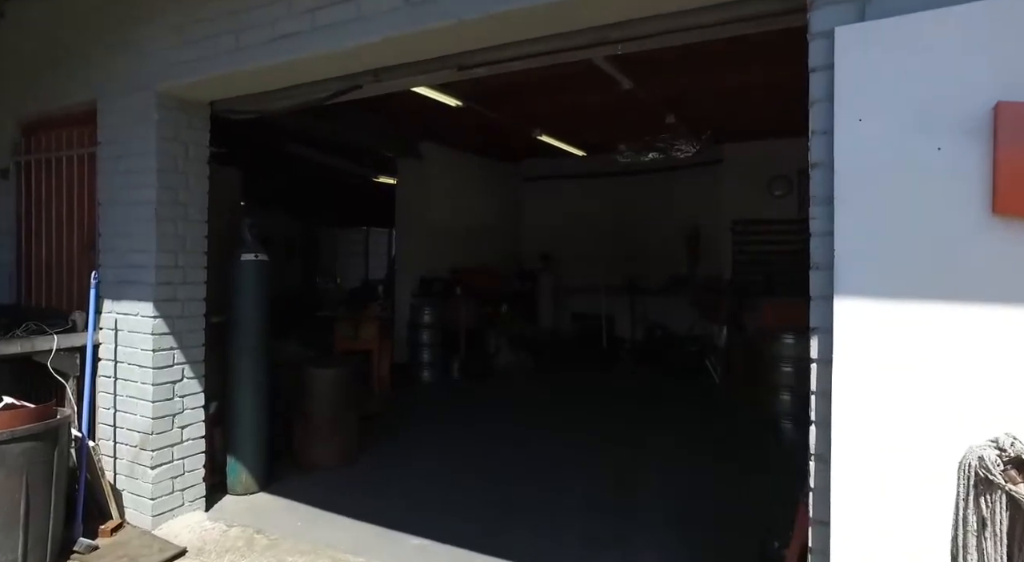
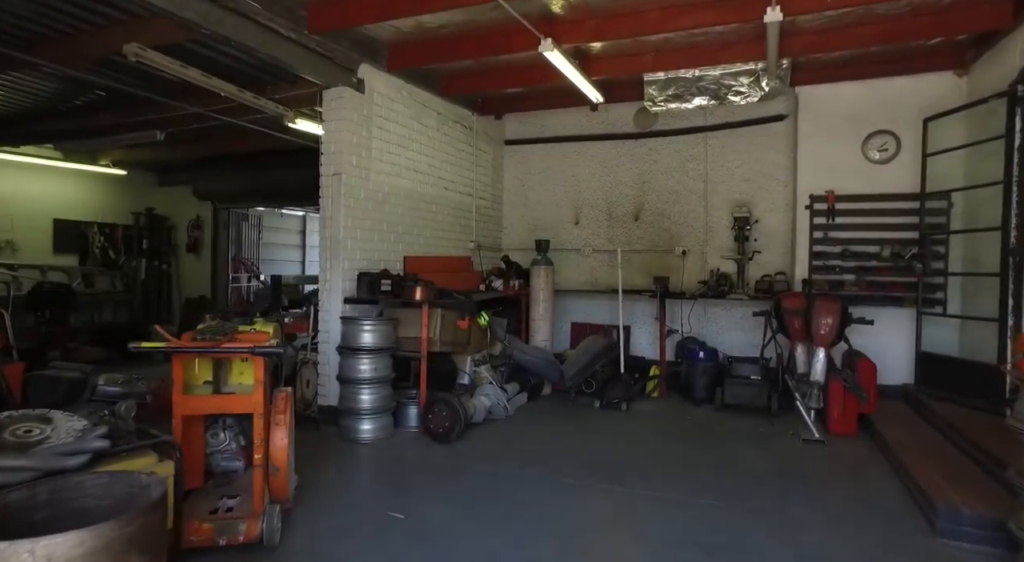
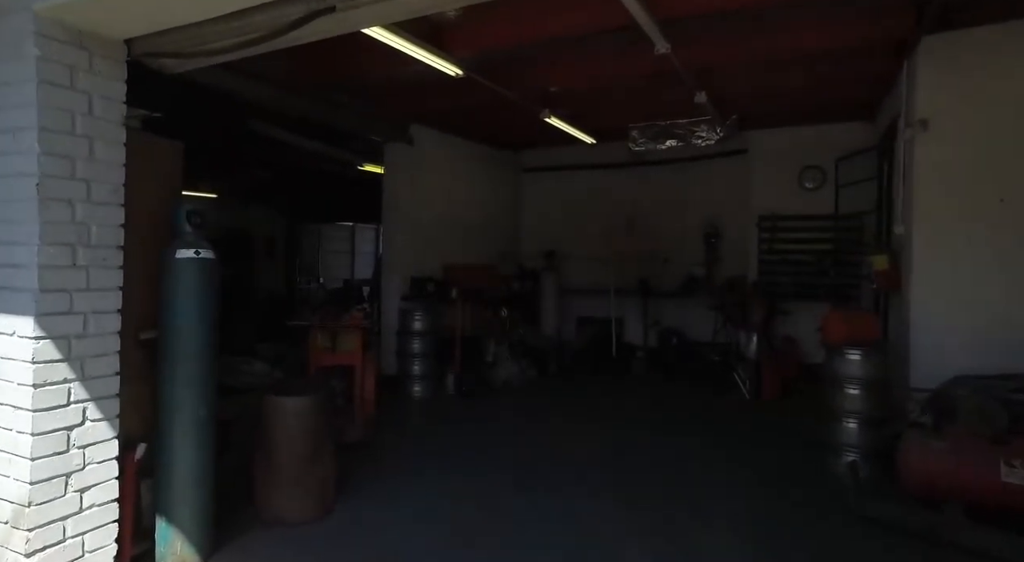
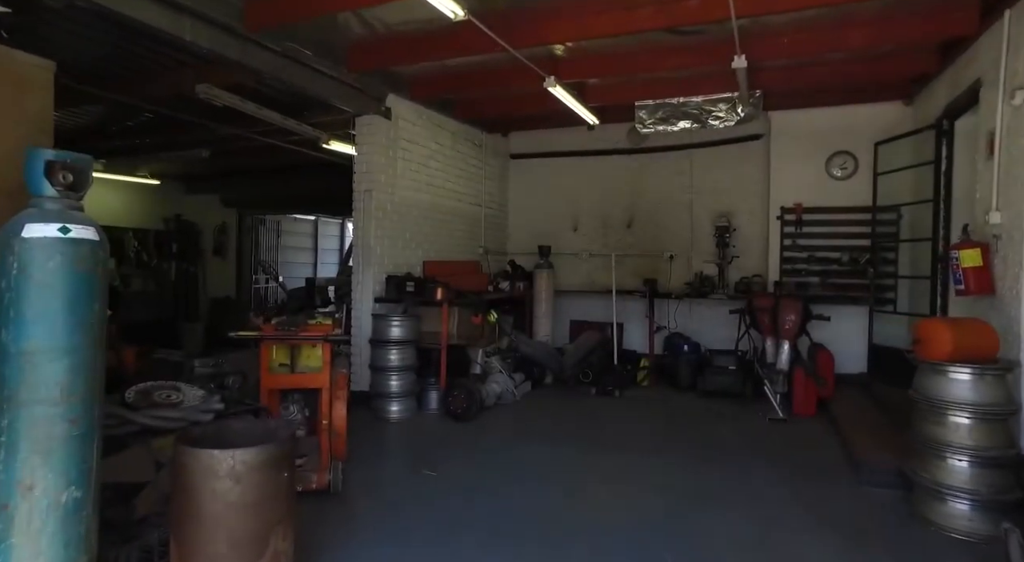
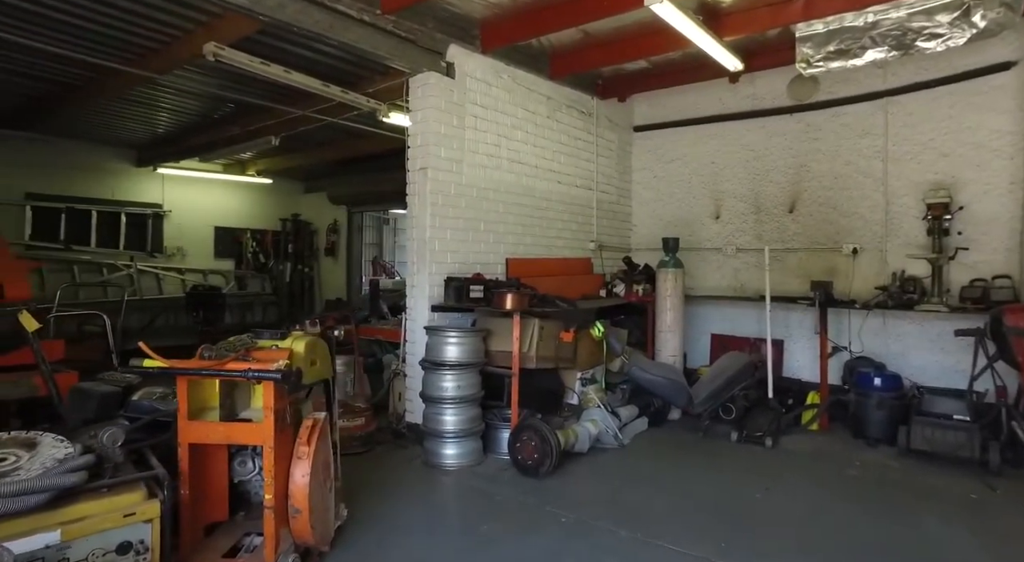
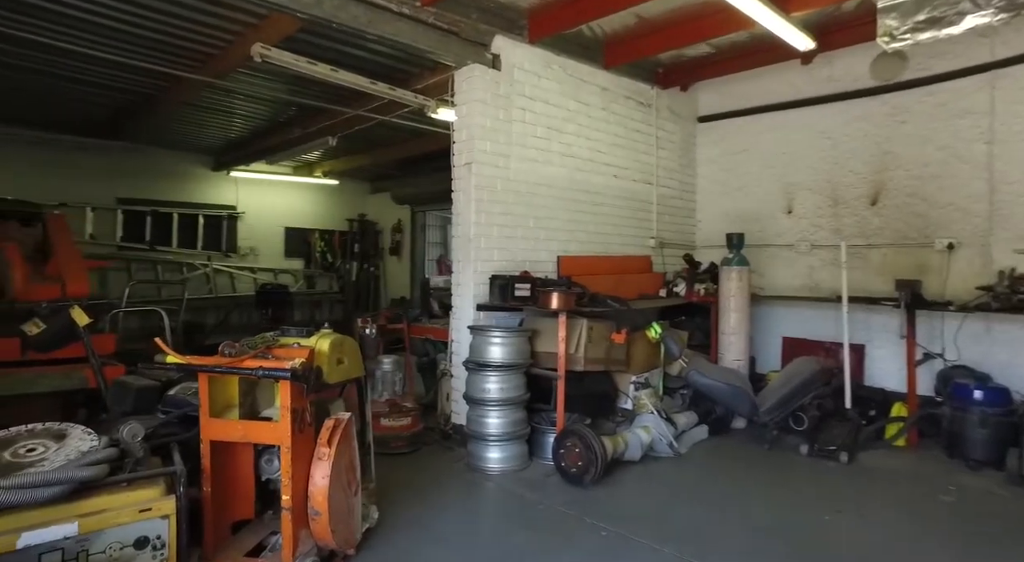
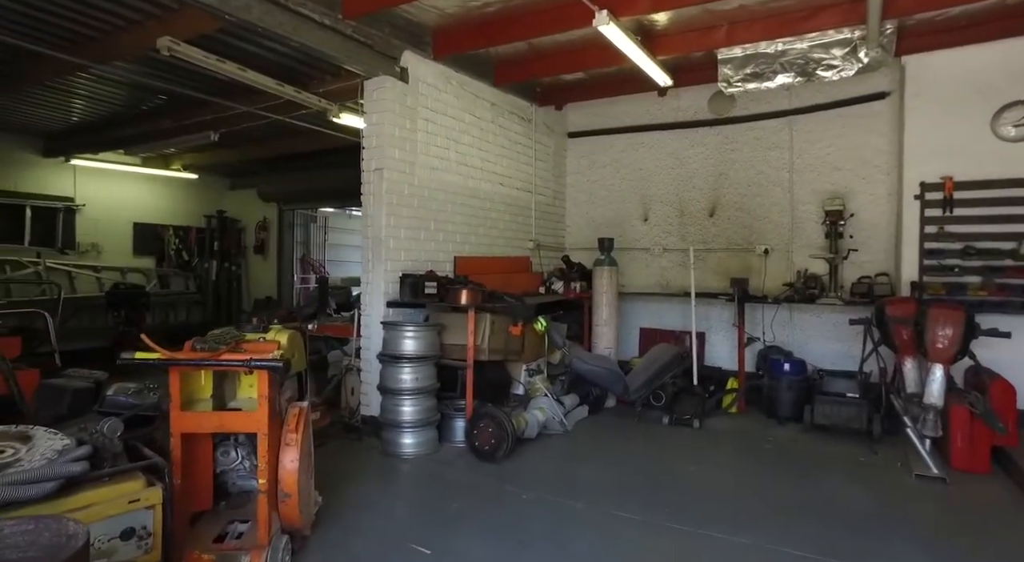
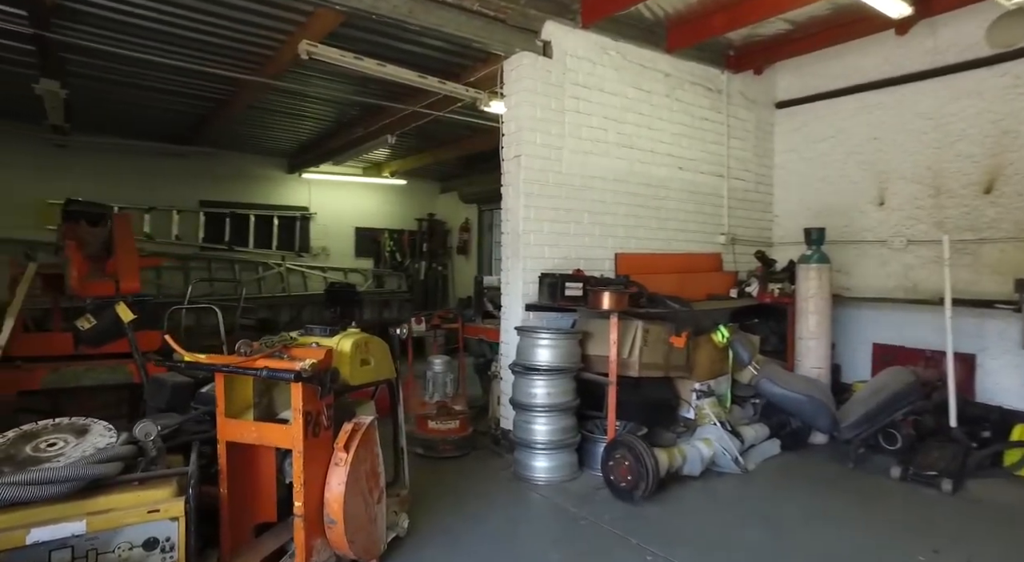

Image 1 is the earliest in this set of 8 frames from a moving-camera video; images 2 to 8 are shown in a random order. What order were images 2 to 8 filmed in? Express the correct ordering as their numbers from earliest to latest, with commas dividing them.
3, 4, 2, 7, 5, 6, 8
